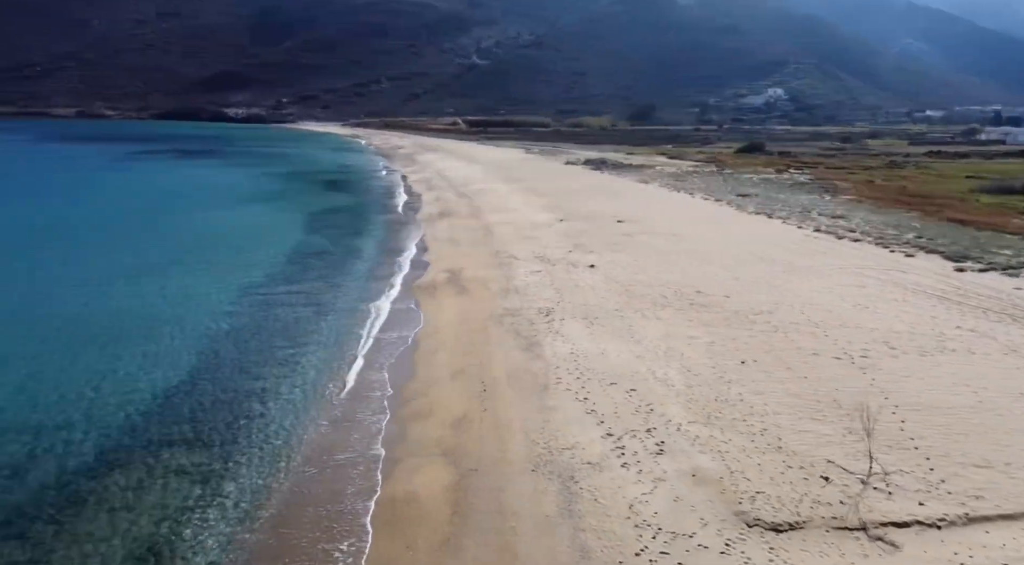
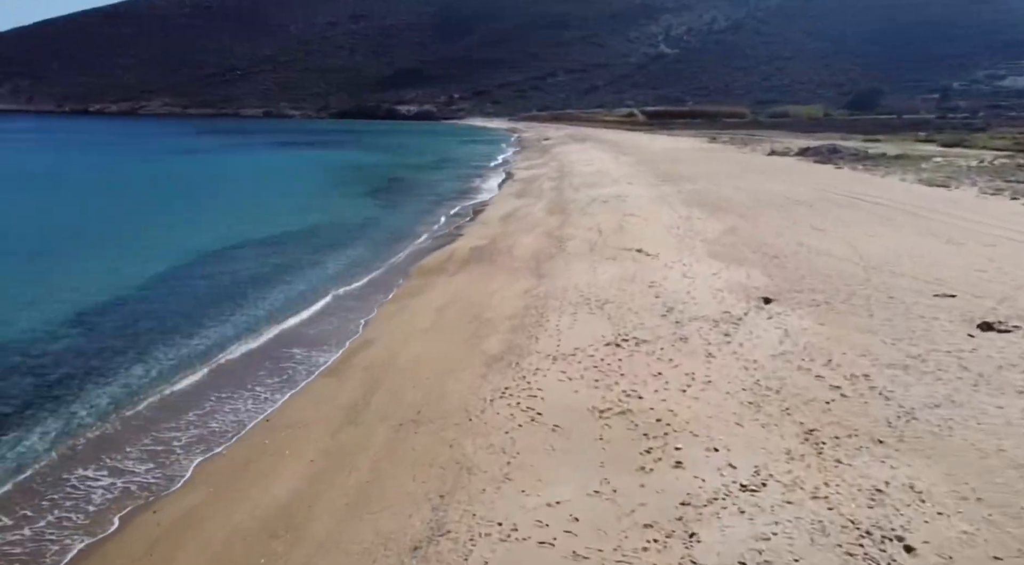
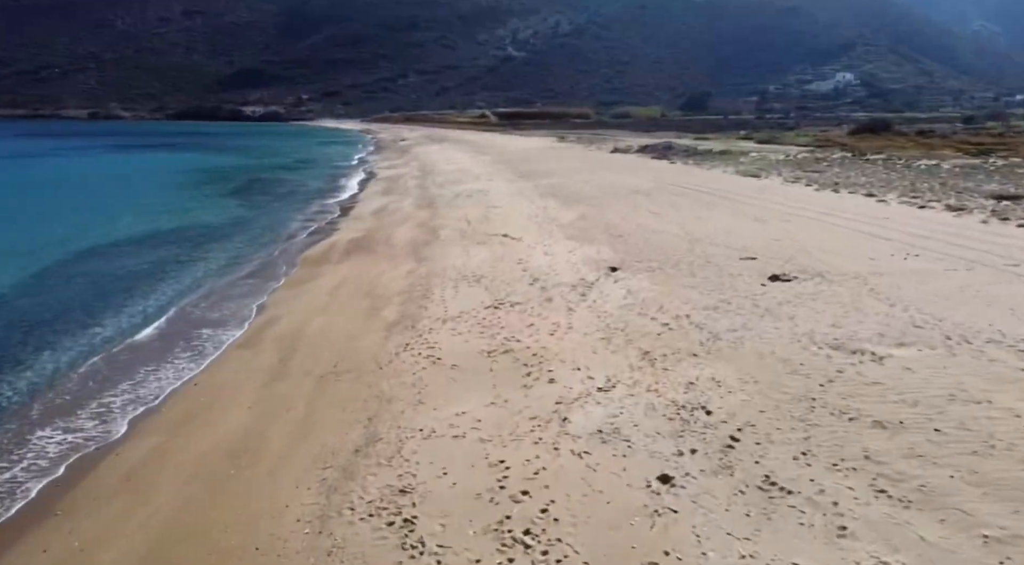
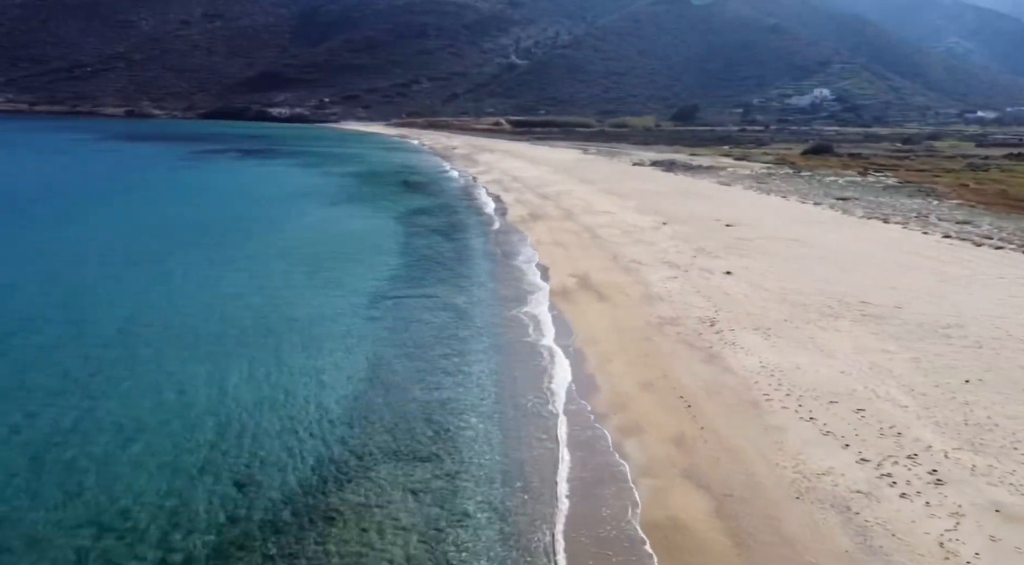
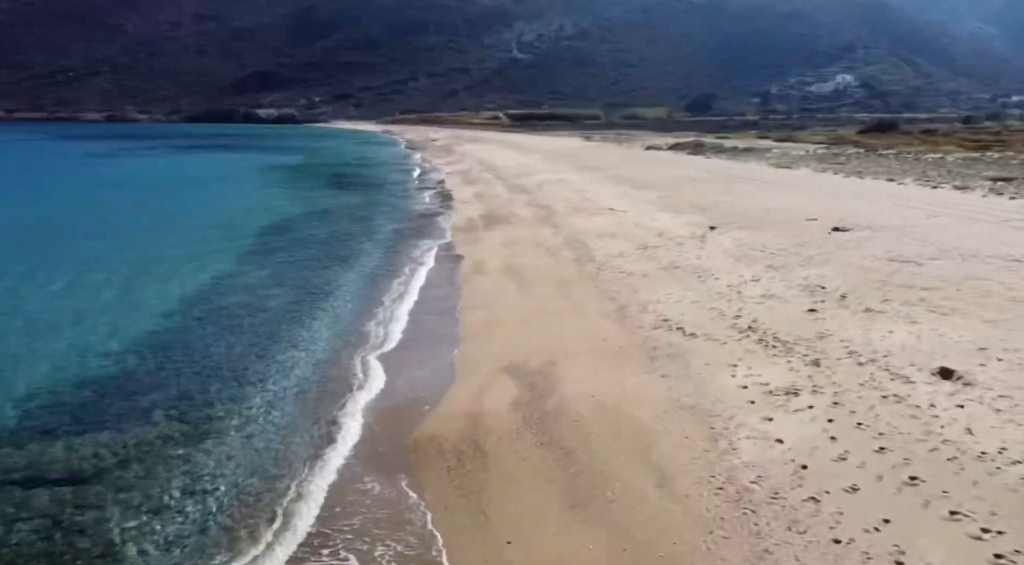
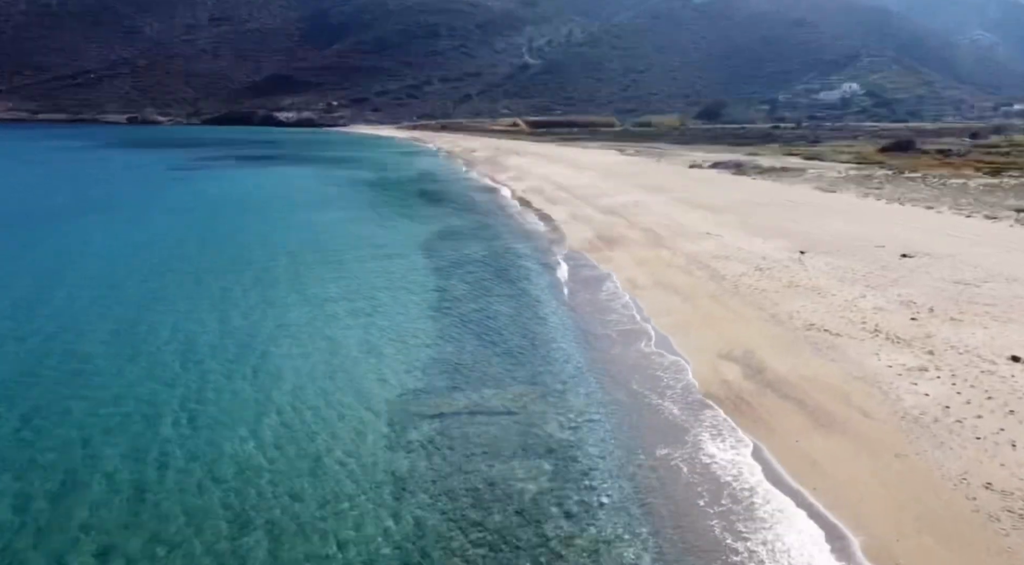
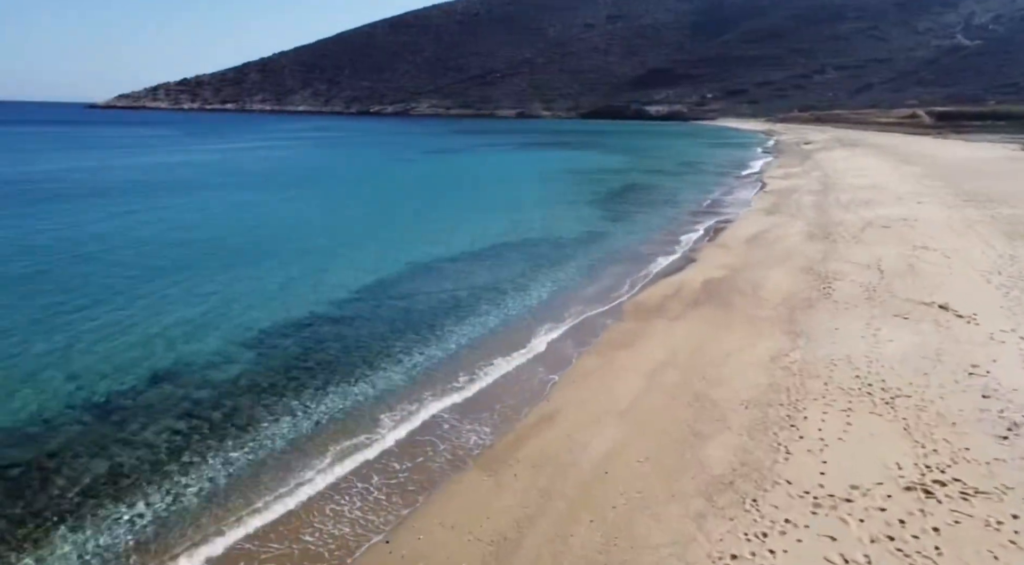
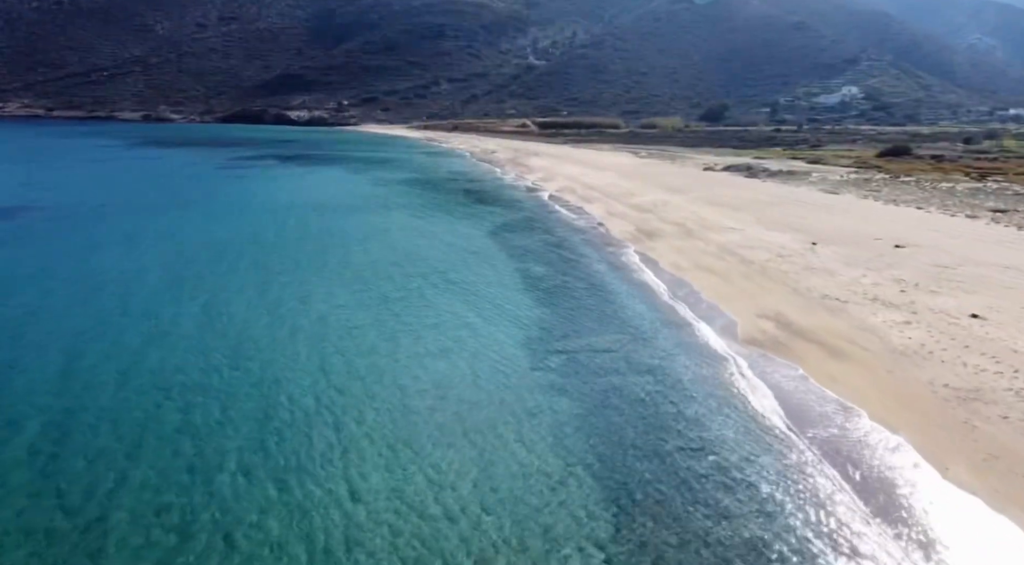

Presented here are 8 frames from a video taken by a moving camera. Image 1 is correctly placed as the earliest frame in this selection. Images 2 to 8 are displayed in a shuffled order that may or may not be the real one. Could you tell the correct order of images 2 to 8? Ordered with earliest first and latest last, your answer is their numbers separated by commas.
4, 8, 6, 5, 3, 2, 7
